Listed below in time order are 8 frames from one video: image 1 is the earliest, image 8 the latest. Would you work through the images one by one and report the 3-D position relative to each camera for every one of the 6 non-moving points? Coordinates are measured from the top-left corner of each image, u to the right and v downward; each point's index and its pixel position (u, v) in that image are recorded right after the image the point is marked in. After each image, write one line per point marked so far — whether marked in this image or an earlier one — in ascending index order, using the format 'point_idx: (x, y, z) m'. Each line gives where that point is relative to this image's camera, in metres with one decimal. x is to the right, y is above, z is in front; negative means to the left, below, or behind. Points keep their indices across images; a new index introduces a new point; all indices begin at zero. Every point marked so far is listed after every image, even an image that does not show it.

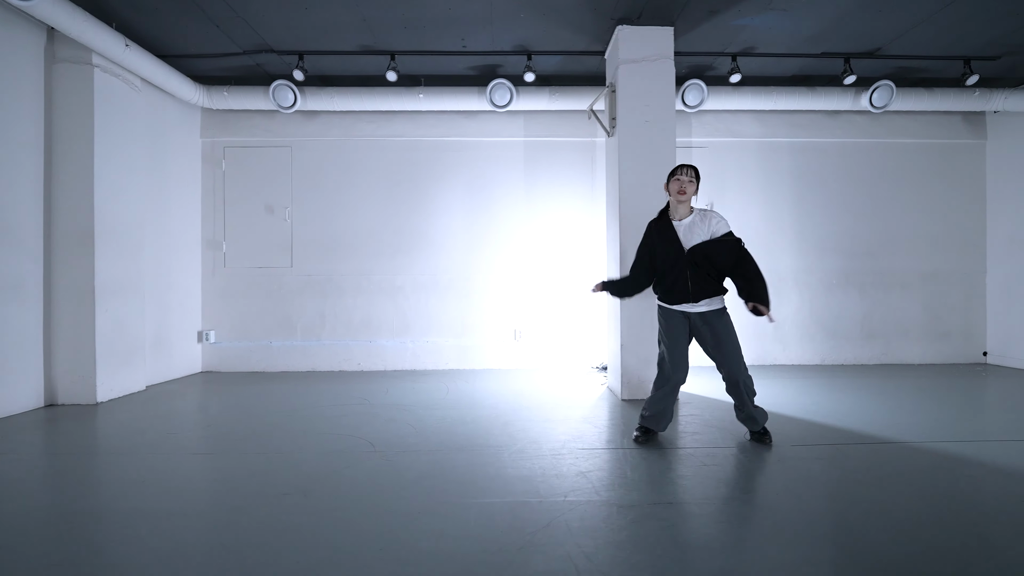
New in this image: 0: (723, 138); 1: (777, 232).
0: (+2.9, +2.1, +5.6) m
1: (+3.7, +0.8, +5.6) m
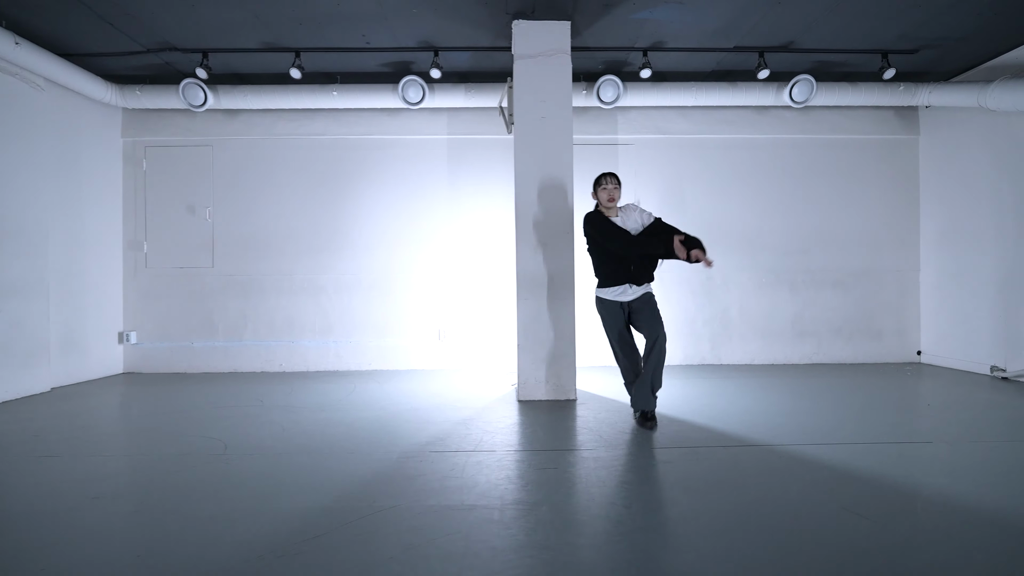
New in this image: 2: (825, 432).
0: (+1.9, +2.1, +5.5) m
1: (+2.7, +0.8, +5.6) m
2: (+2.5, -1.2, +3.2) m
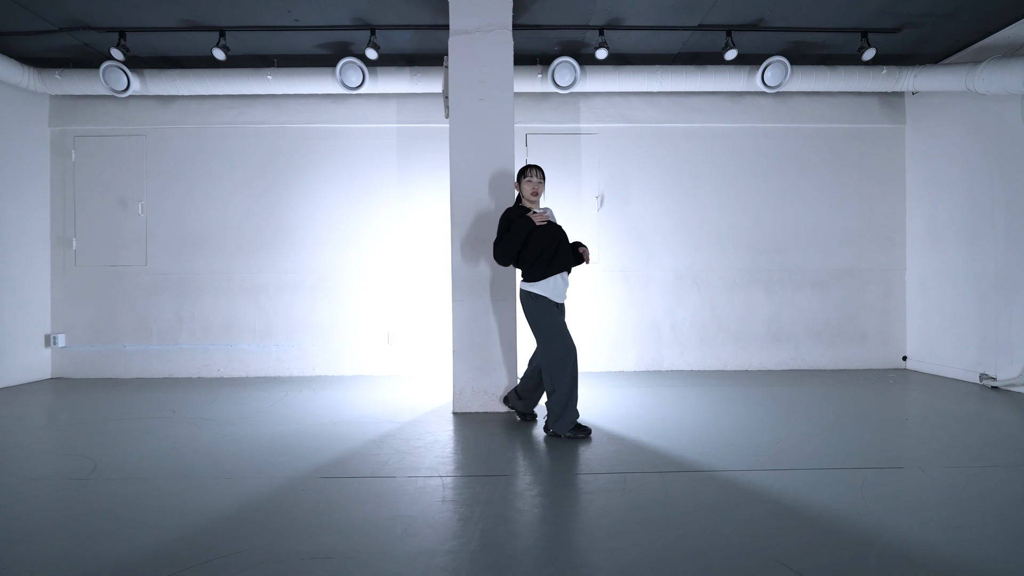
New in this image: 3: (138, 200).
0: (+1.3, +2.1, +5.1) m
1: (+2.1, +0.8, +5.2) m
2: (+1.9, -1.2, +2.8) m
3: (-4.8, +1.1, +5.1) m
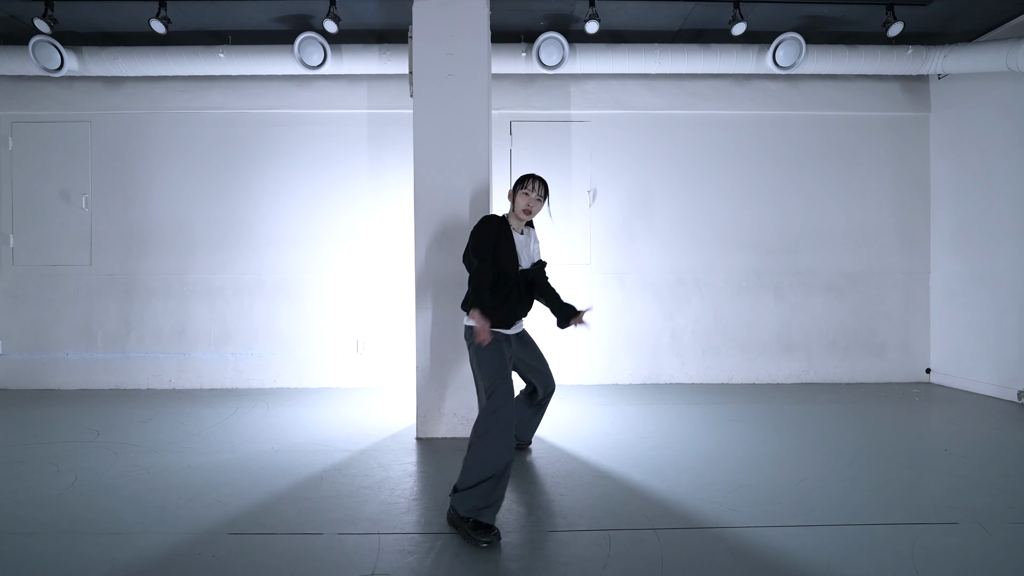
0: (+1.1, +2.0, +4.6) m
1: (+1.9, +0.8, +4.7) m
2: (+1.7, -1.2, +2.3) m
3: (-5.0, +1.1, +4.7) m
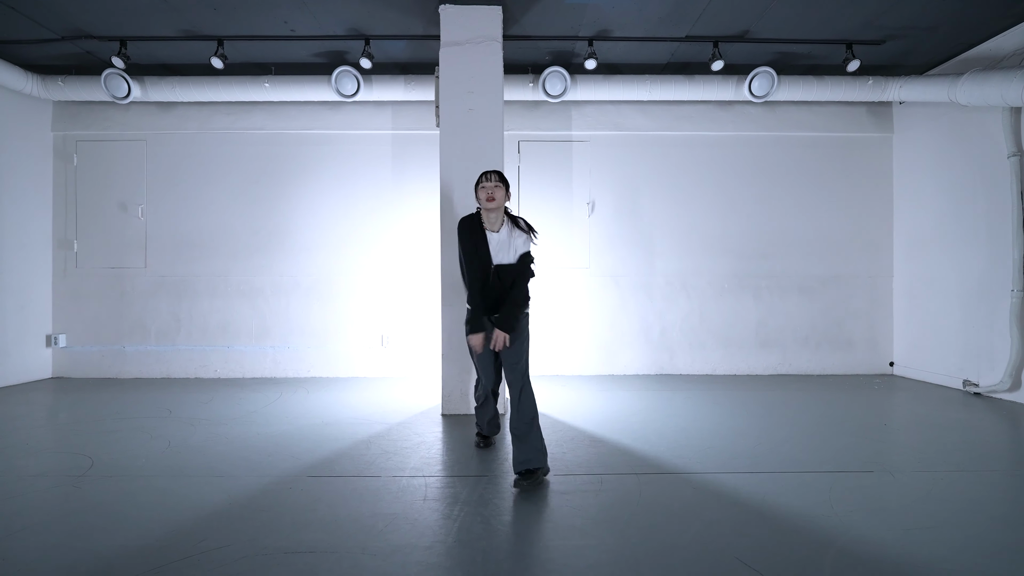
0: (+1.2, +2.0, +5.2) m
1: (+2.0, +0.8, +5.3) m
2: (+1.8, -1.2, +2.9) m
3: (-4.9, +1.1, +5.2) m
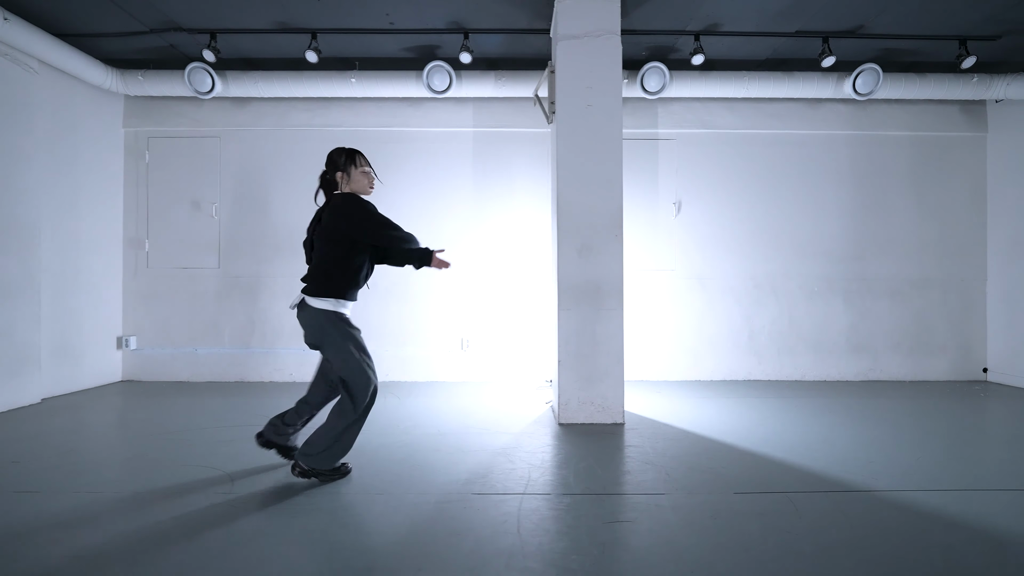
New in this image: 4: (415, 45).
0: (+2.3, +2.0, +5.1) m
1: (+3.1, +0.7, +5.1) m
2: (+2.8, -1.3, +2.8) m
3: (-3.8, +1.1, +5.1) m
4: (-1.1, +2.6, +4.4) m
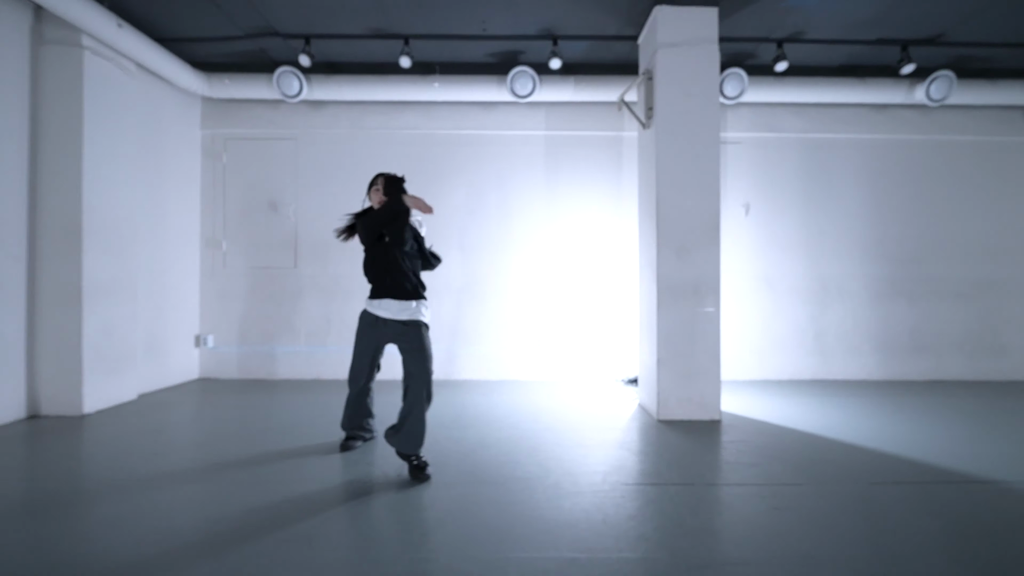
0: (+3.2, +2.0, +5.2) m
1: (+4.0, +0.7, +5.2) m
2: (+3.8, -1.3, +2.9) m
3: (-2.9, +1.1, +5.2) m
4: (-0.1, +2.6, +4.5) m
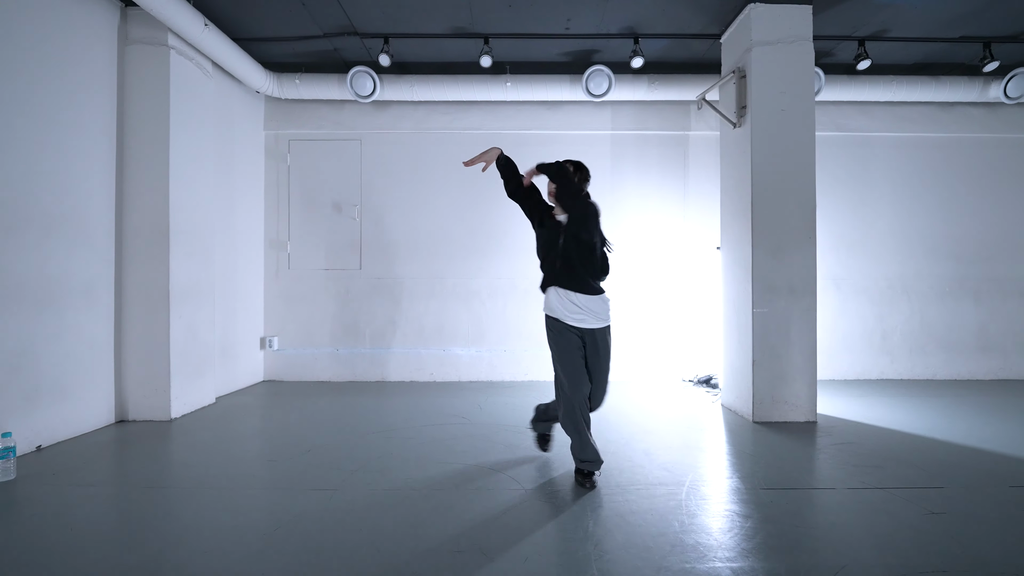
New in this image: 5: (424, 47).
0: (+4.0, +2.0, +5.1) m
1: (+4.8, +0.7, +5.2) m
2: (+4.6, -1.3, +2.8) m
3: (-2.1, +1.1, +5.2) m
4: (+0.7, +2.6, +4.4) m
5: (-1.0, +2.6, +4.4) m
